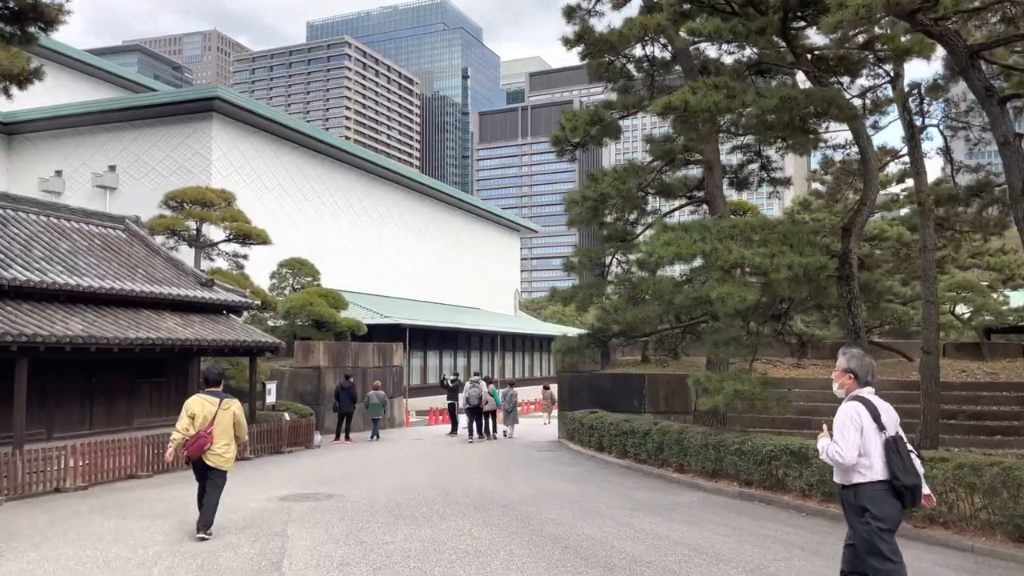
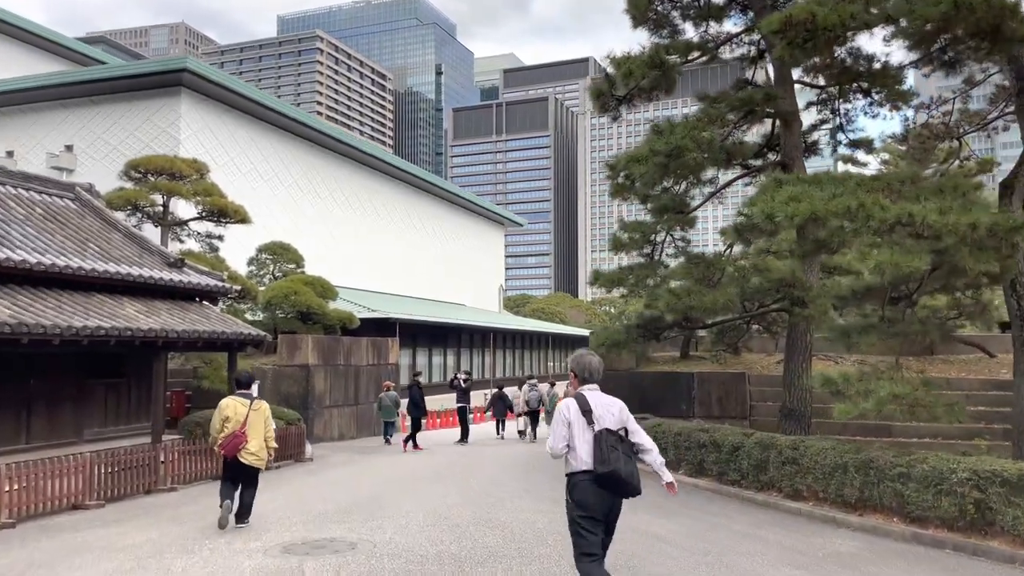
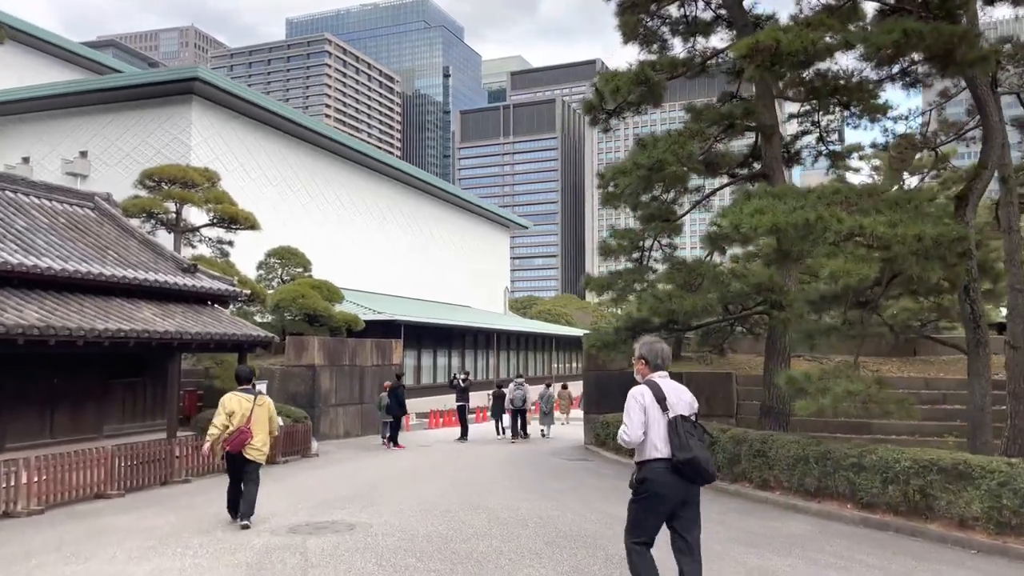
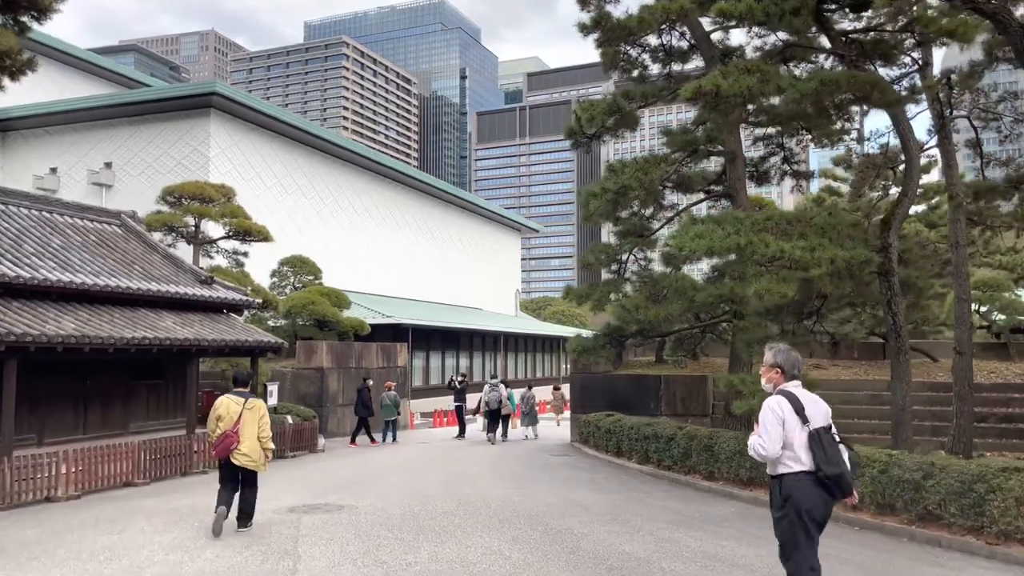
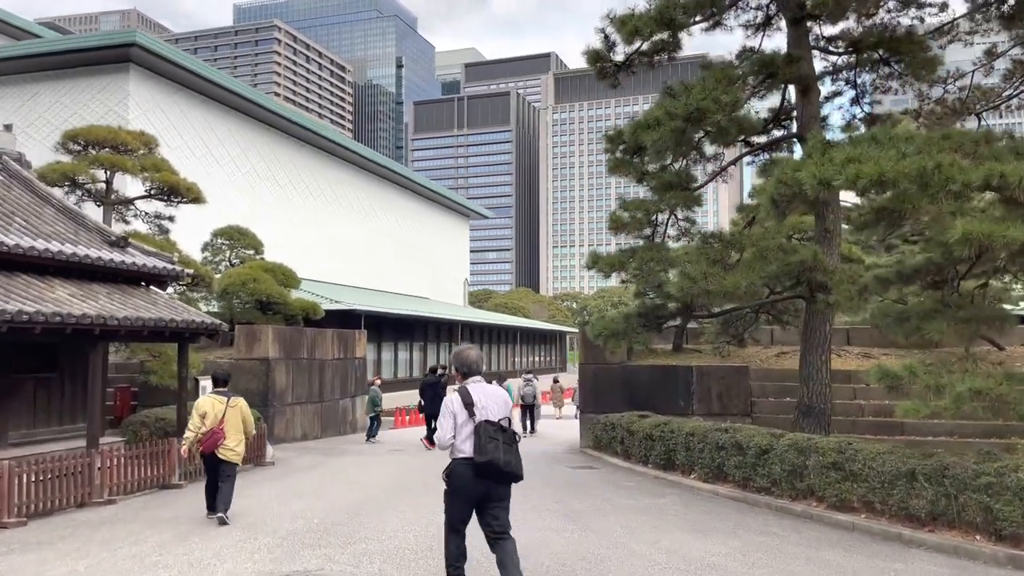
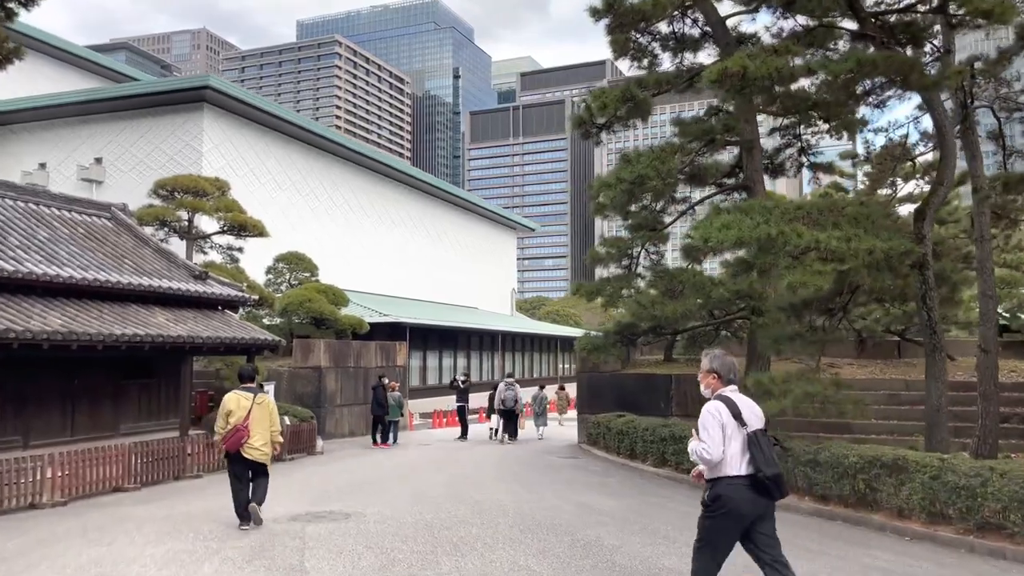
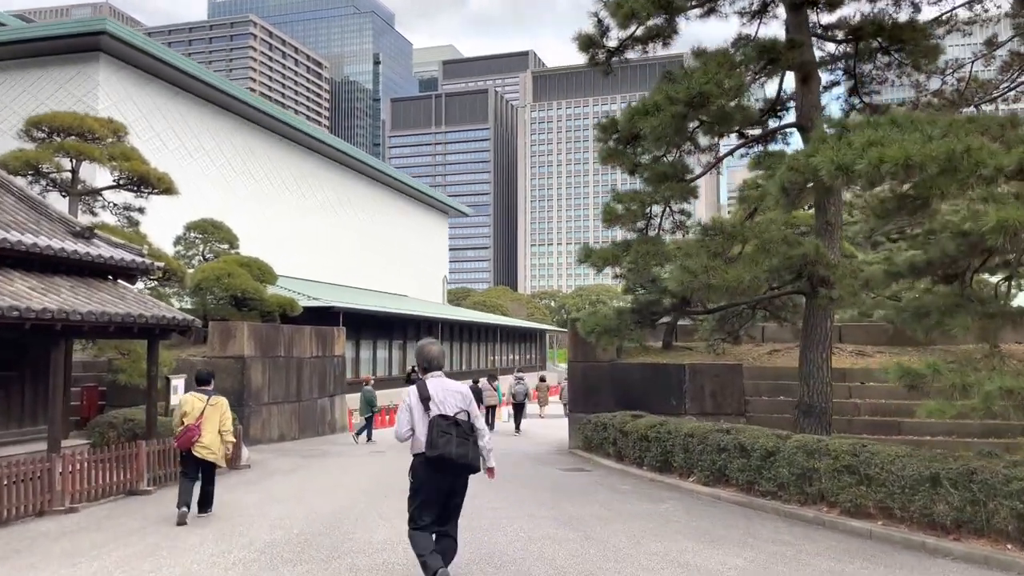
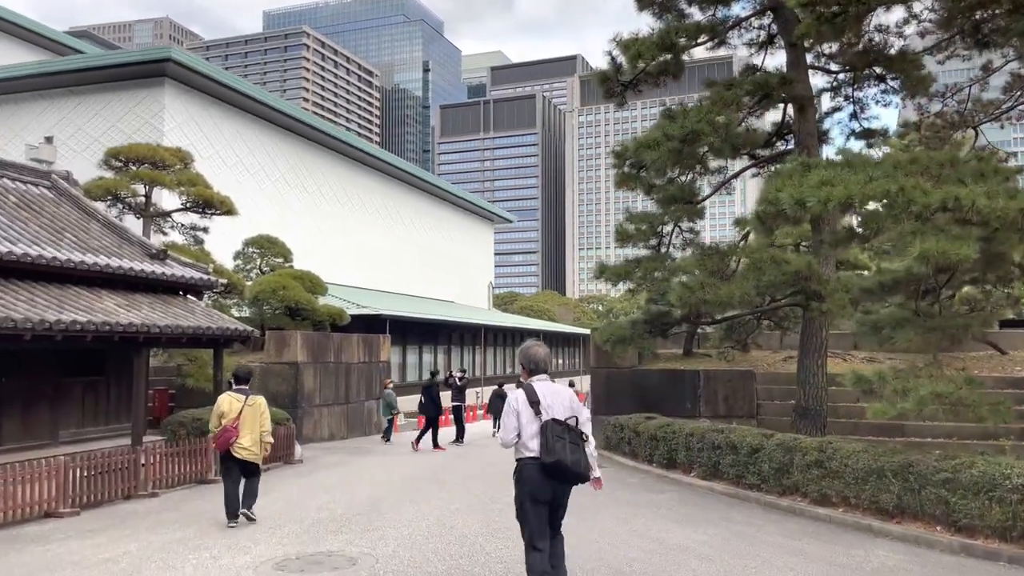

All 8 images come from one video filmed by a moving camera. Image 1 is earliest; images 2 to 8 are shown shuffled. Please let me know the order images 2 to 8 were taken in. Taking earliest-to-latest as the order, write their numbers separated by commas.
4, 6, 3, 2, 8, 5, 7
